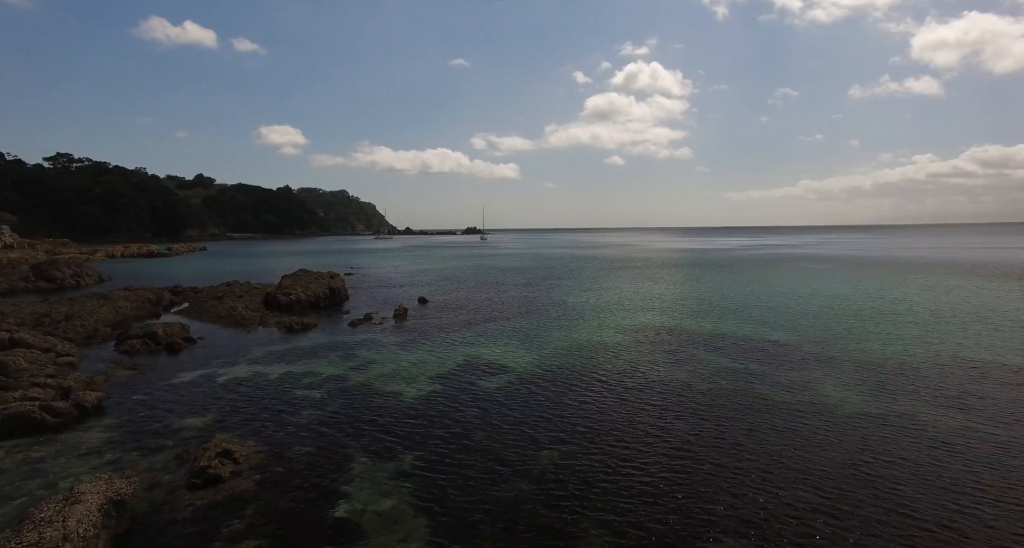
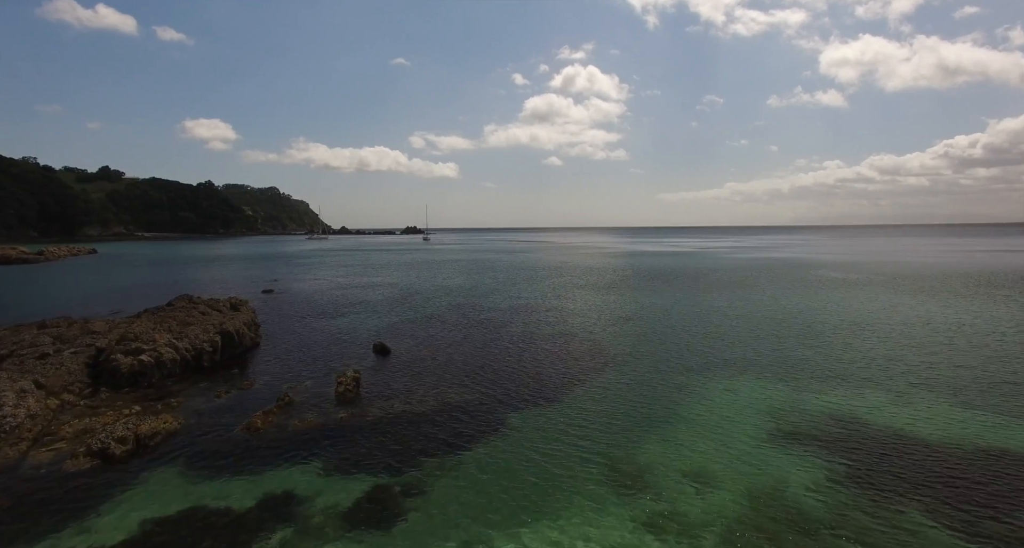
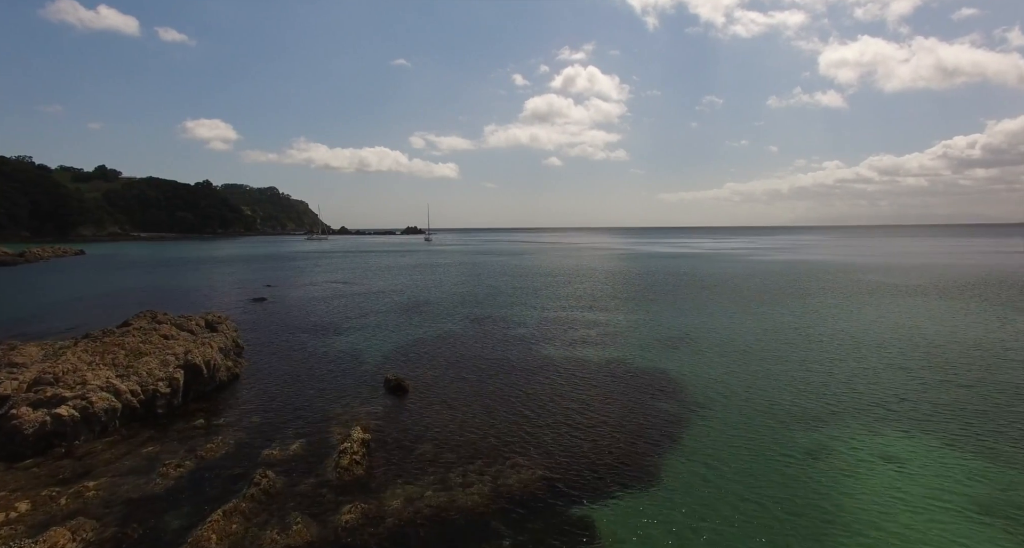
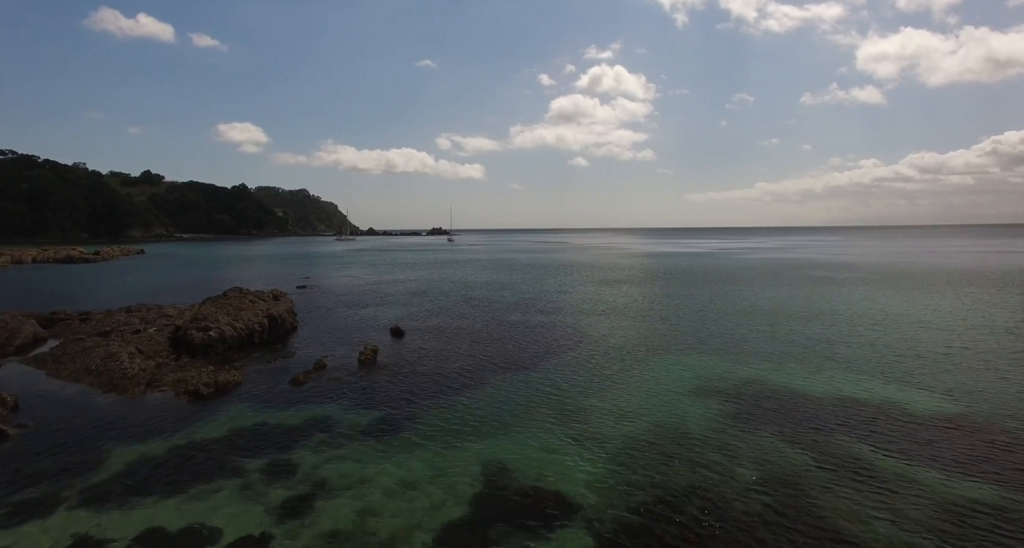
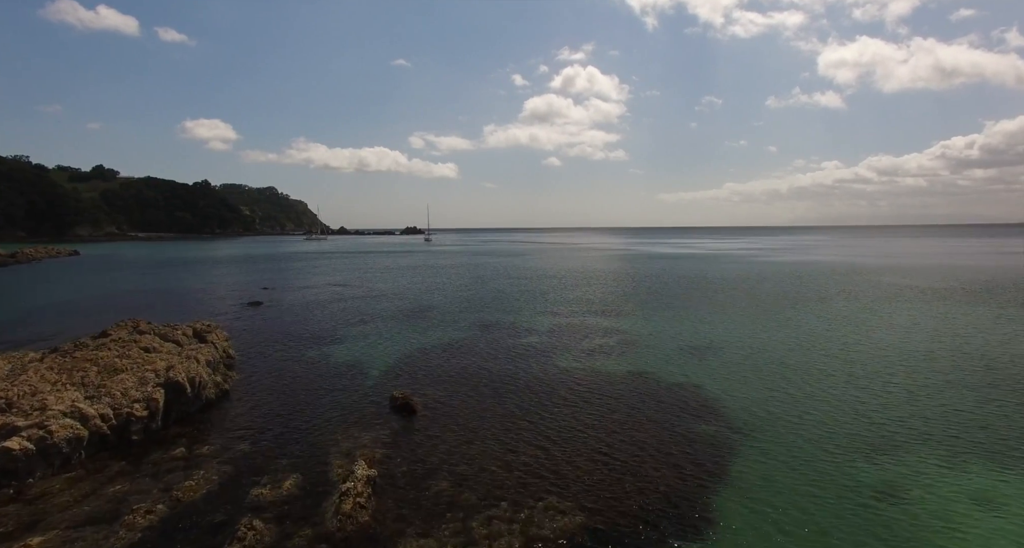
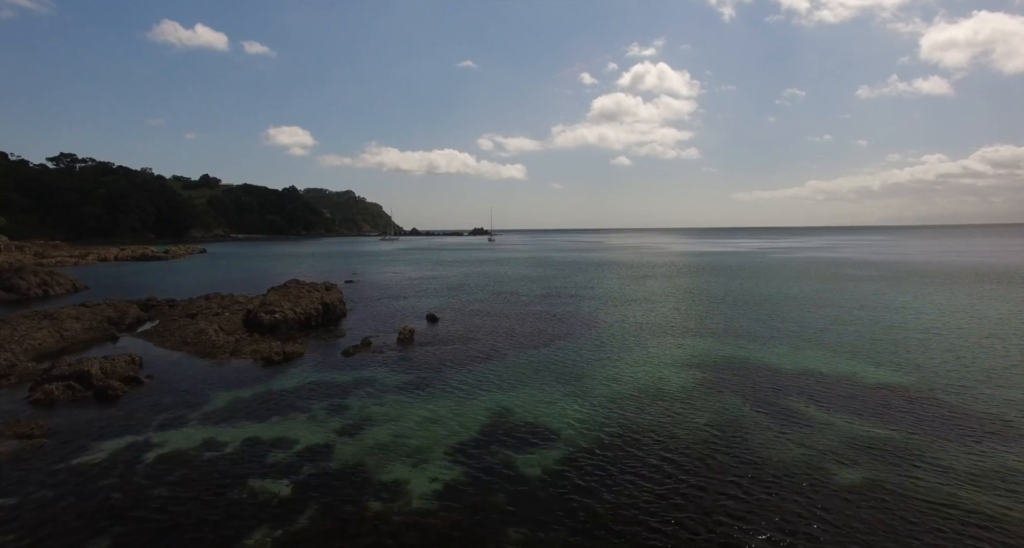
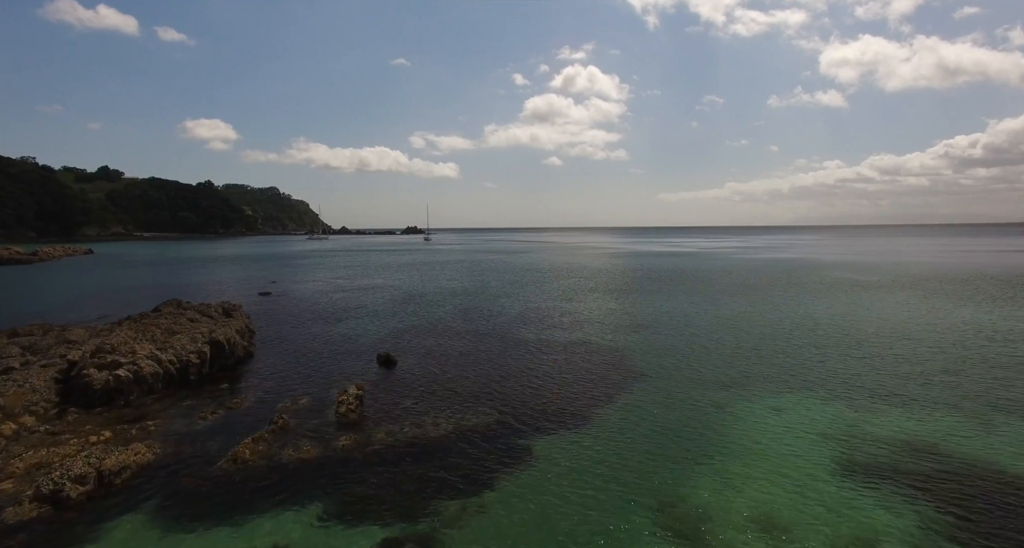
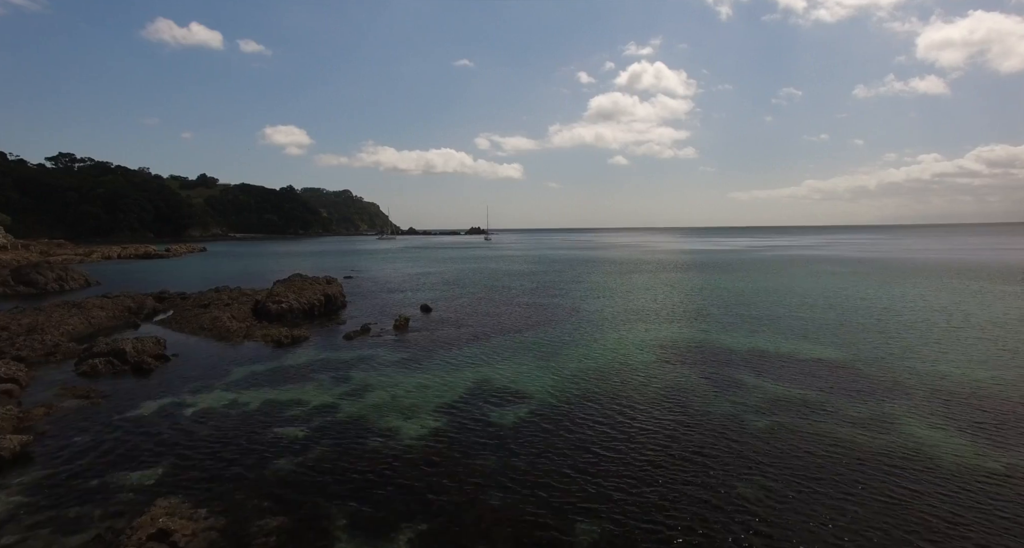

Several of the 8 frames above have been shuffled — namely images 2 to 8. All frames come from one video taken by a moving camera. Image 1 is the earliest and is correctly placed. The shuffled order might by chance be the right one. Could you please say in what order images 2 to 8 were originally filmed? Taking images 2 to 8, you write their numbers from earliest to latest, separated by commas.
8, 6, 4, 2, 7, 3, 5
